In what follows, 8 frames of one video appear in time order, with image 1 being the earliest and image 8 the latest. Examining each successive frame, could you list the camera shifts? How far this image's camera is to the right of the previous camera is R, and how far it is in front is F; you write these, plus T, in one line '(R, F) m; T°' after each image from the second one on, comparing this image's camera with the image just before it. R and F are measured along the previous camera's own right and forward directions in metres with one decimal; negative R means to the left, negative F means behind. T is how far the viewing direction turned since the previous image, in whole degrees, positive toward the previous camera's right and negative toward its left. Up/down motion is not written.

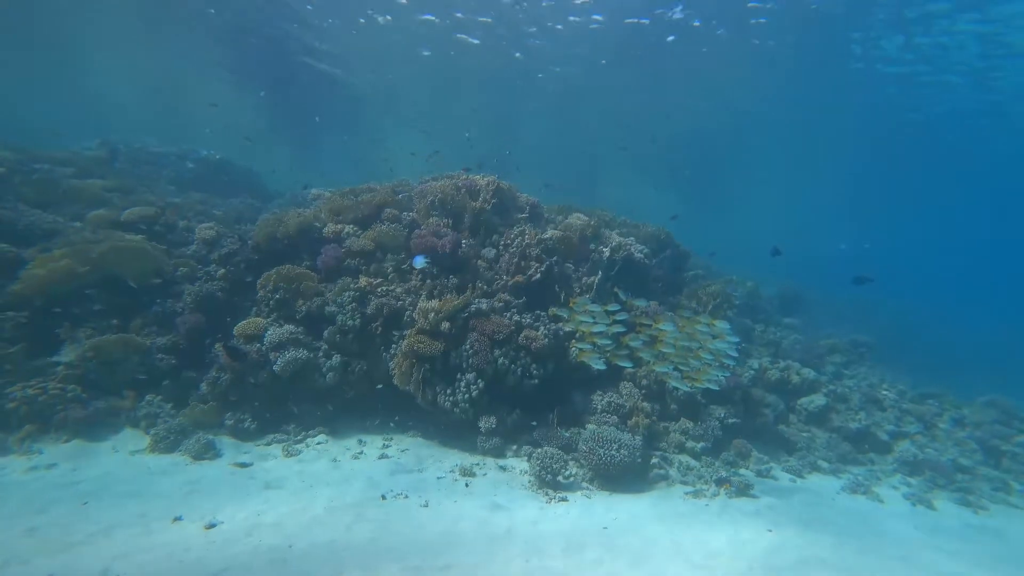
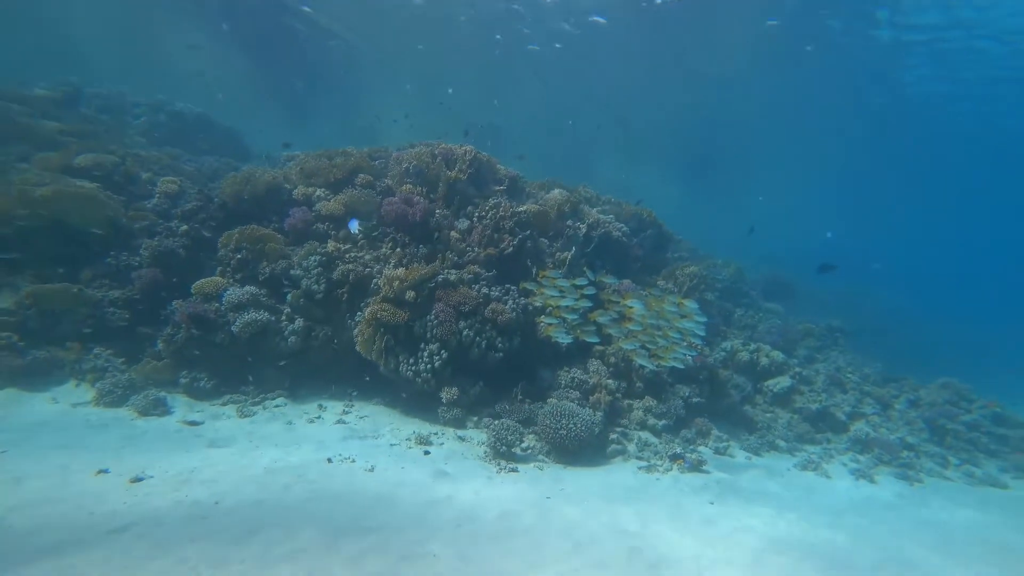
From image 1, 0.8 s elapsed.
(+0.4, +0.1) m; +1°
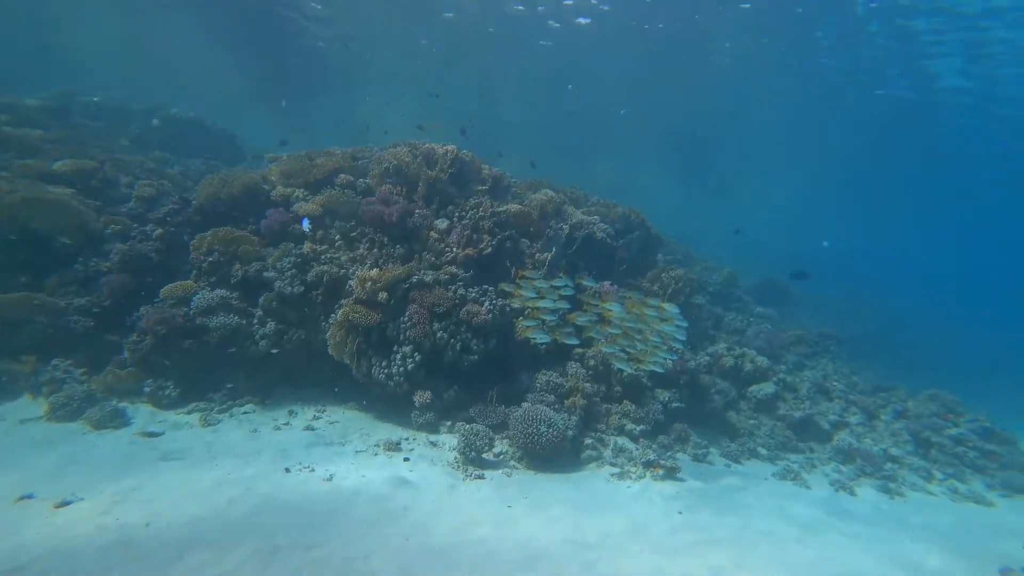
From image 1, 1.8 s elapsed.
(+0.3, +0.1) m; +1°
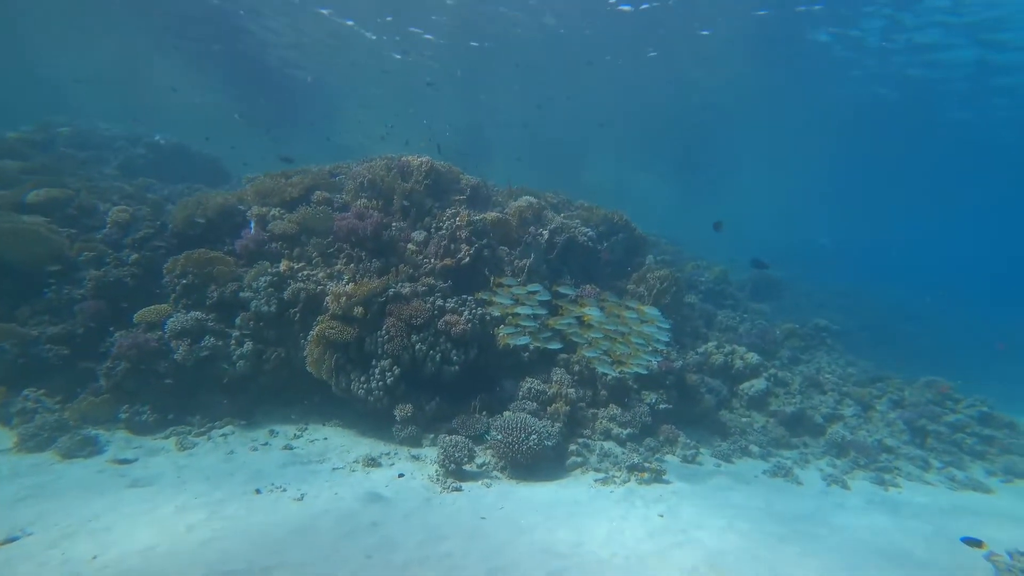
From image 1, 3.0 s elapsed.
(+0.3, +0.1) m; 0°
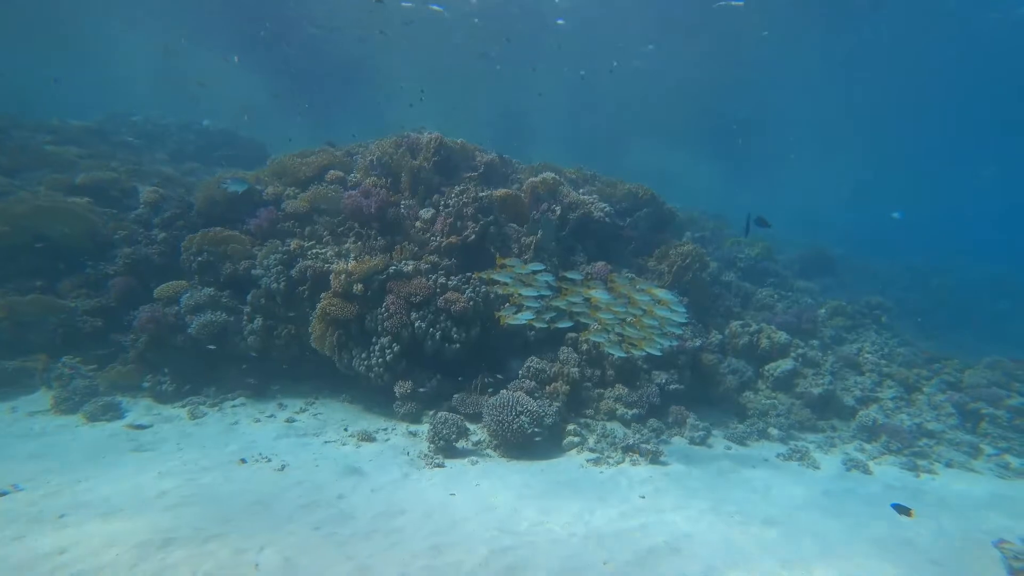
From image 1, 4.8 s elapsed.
(+0.7, +0.2) m; -5°
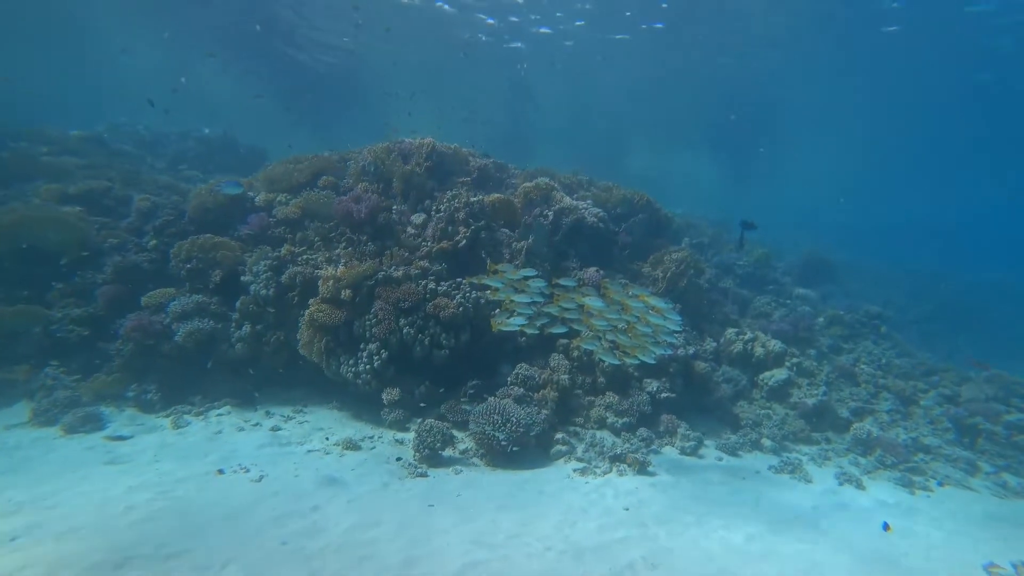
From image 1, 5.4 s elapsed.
(+0.2, +0.1) m; 0°
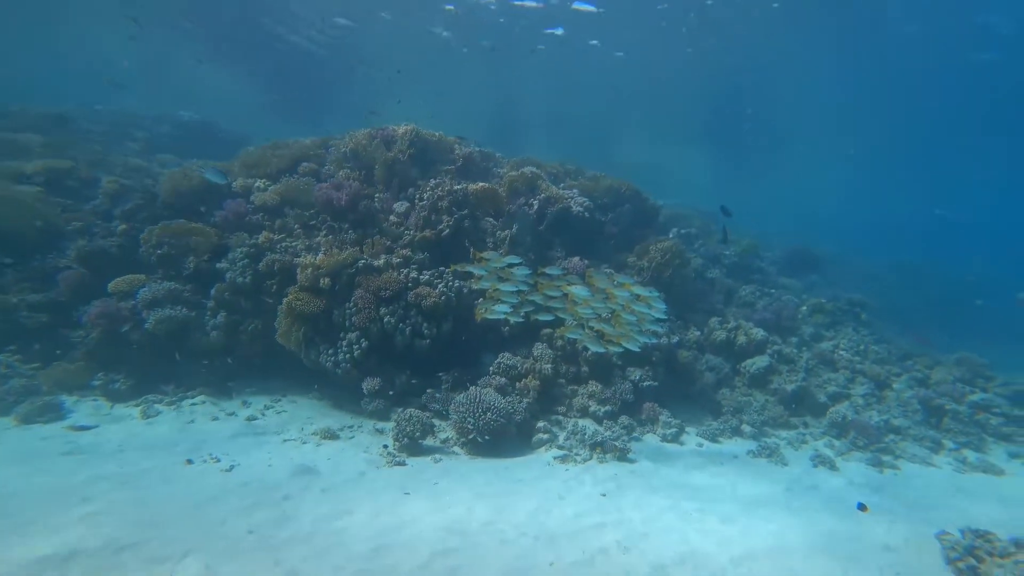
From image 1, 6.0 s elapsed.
(+0.1, +0.1) m; +1°
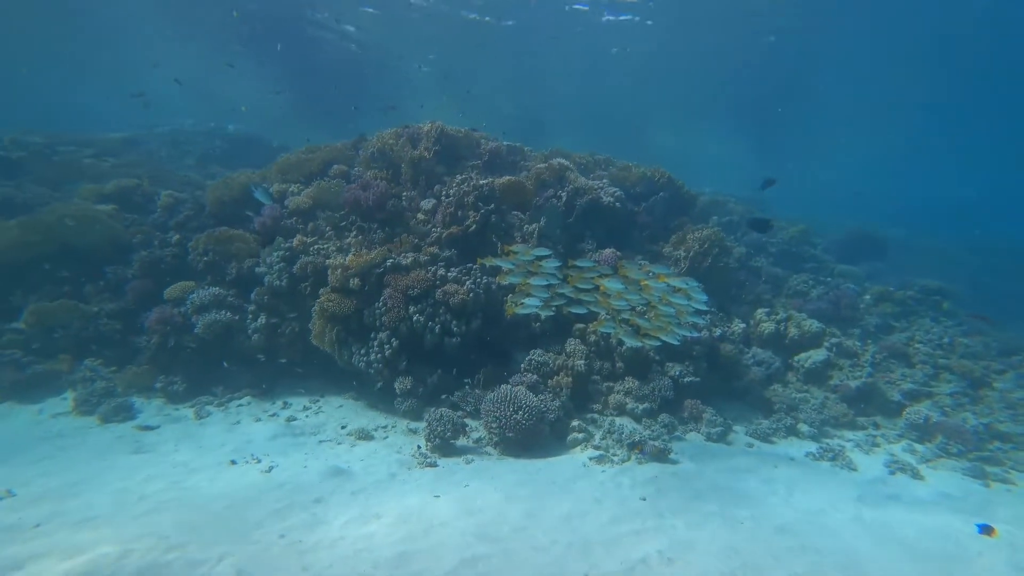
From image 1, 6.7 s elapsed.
(+0.1, +0.2) m; -5°
